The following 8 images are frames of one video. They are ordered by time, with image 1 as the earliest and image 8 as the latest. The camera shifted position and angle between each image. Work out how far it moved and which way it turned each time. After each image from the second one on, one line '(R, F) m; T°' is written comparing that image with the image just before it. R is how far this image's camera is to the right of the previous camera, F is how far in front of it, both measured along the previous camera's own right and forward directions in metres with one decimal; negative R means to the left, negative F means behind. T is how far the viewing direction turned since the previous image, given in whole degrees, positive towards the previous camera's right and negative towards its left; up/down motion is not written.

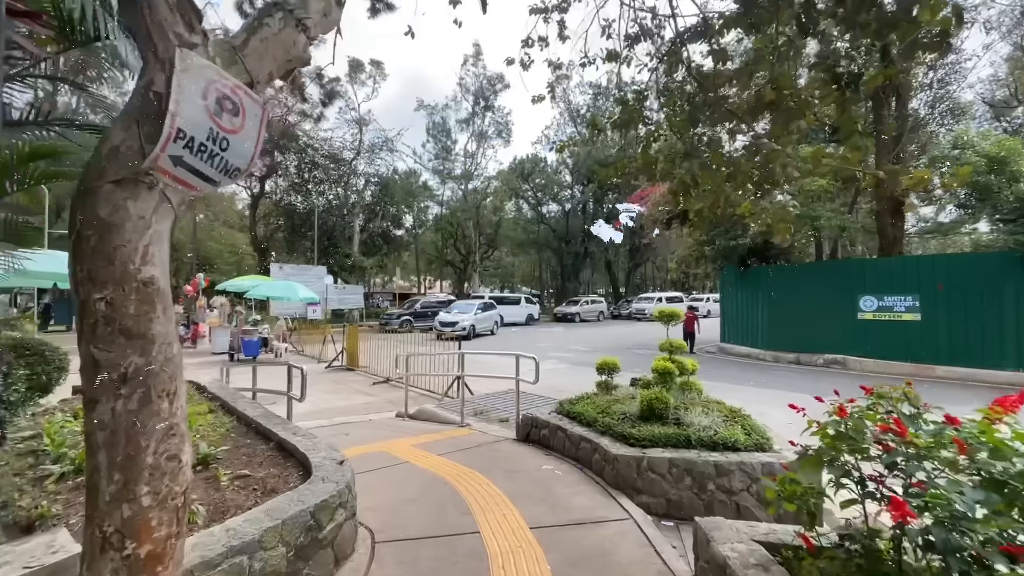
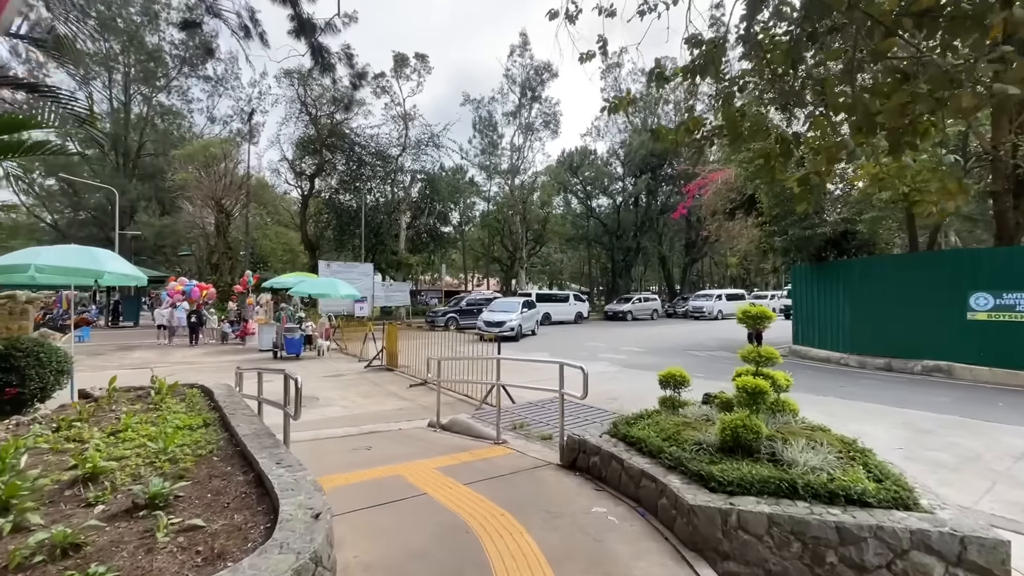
(+0.1, +1.0) m; -6°
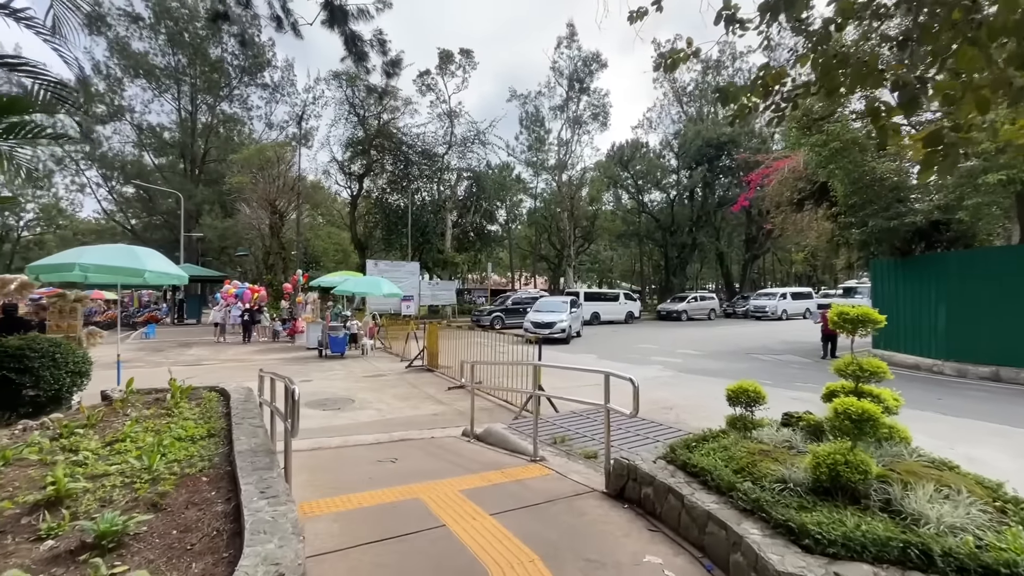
(+0.1, +0.7) m; -6°
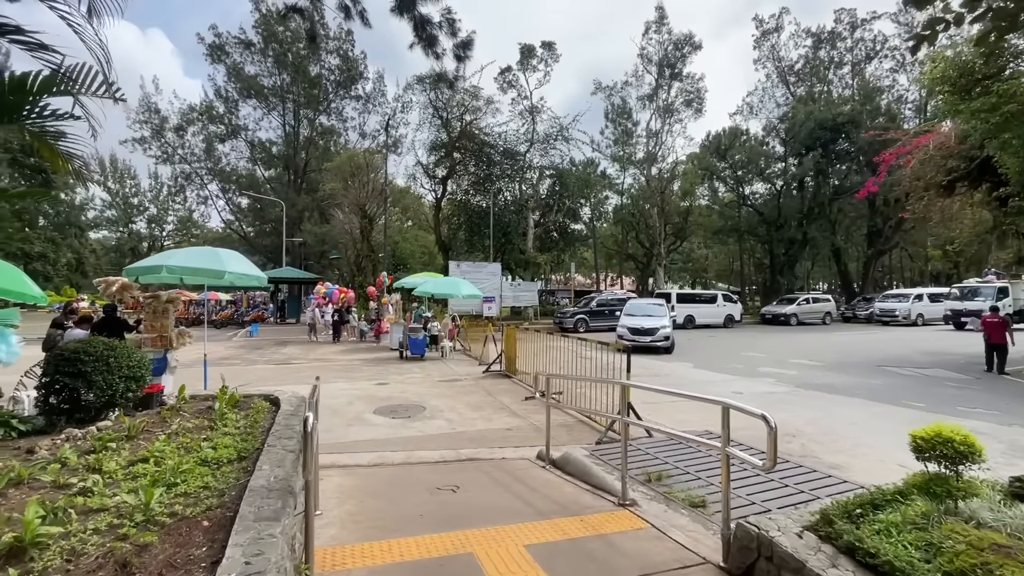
(0.0, +0.9) m; -10°
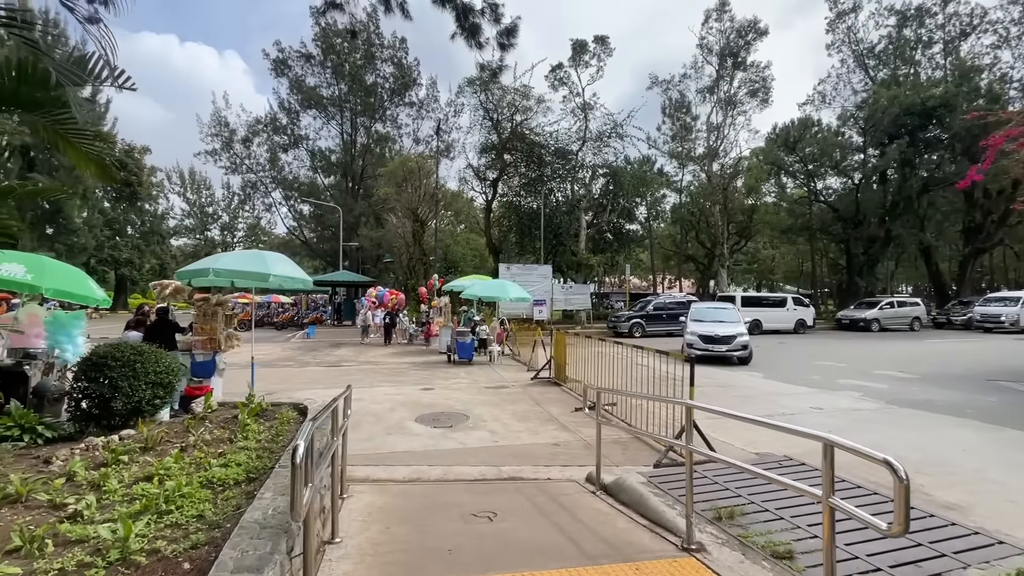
(+0.1, +0.6) m; -6°
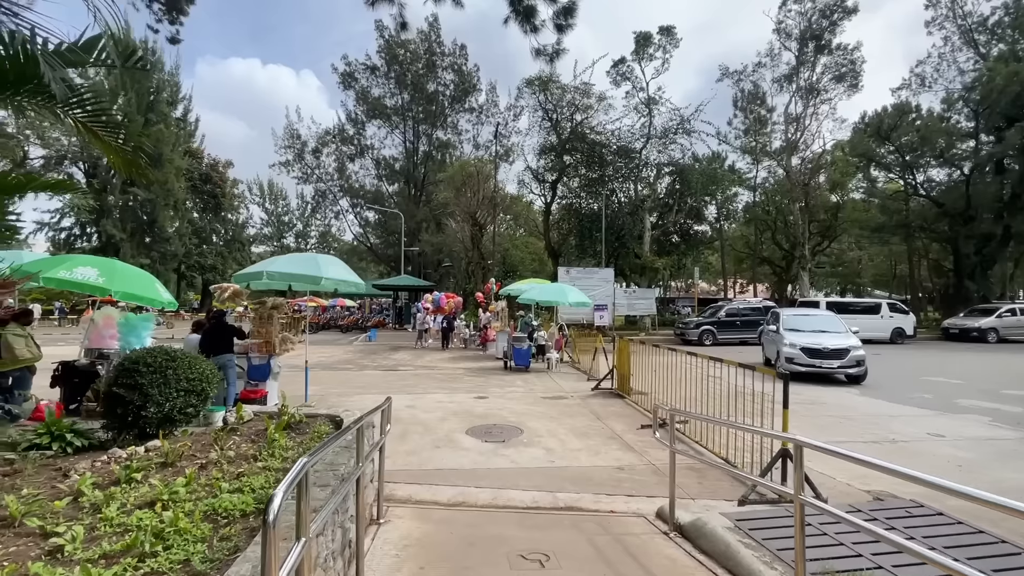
(0.0, +0.6) m; -7°
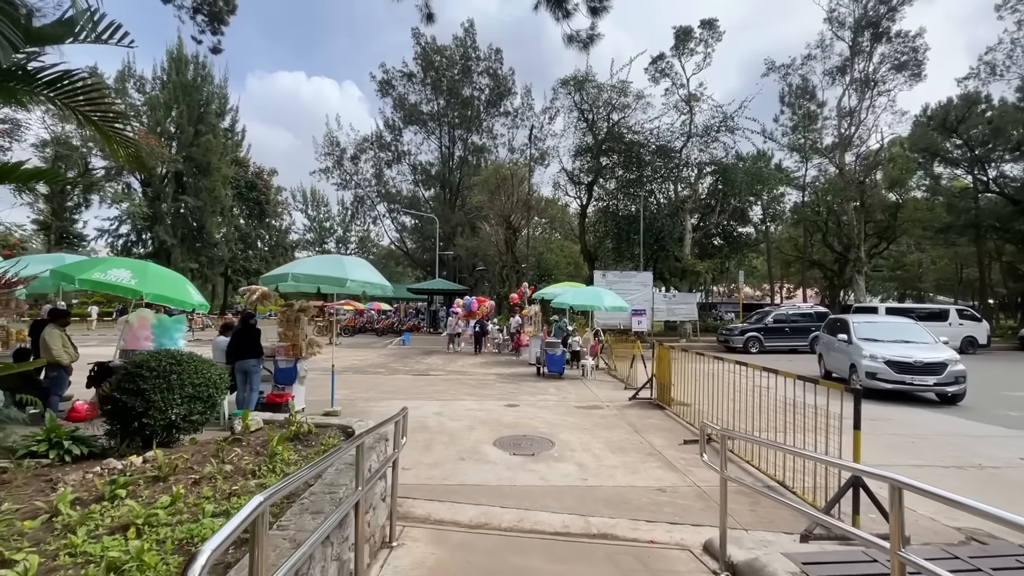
(+0.1, +0.4) m; -4°
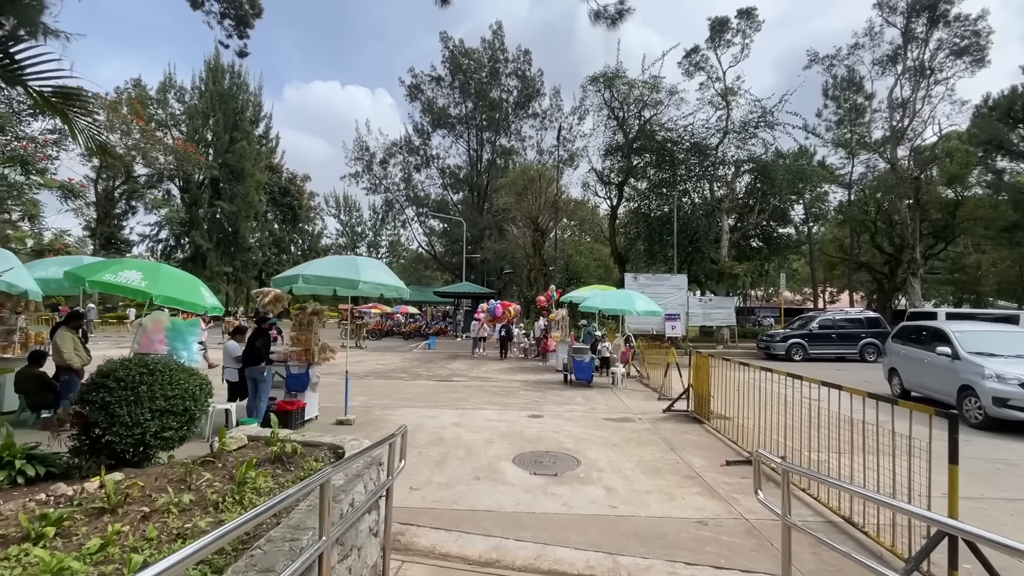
(+0.1, +0.6) m; -4°
